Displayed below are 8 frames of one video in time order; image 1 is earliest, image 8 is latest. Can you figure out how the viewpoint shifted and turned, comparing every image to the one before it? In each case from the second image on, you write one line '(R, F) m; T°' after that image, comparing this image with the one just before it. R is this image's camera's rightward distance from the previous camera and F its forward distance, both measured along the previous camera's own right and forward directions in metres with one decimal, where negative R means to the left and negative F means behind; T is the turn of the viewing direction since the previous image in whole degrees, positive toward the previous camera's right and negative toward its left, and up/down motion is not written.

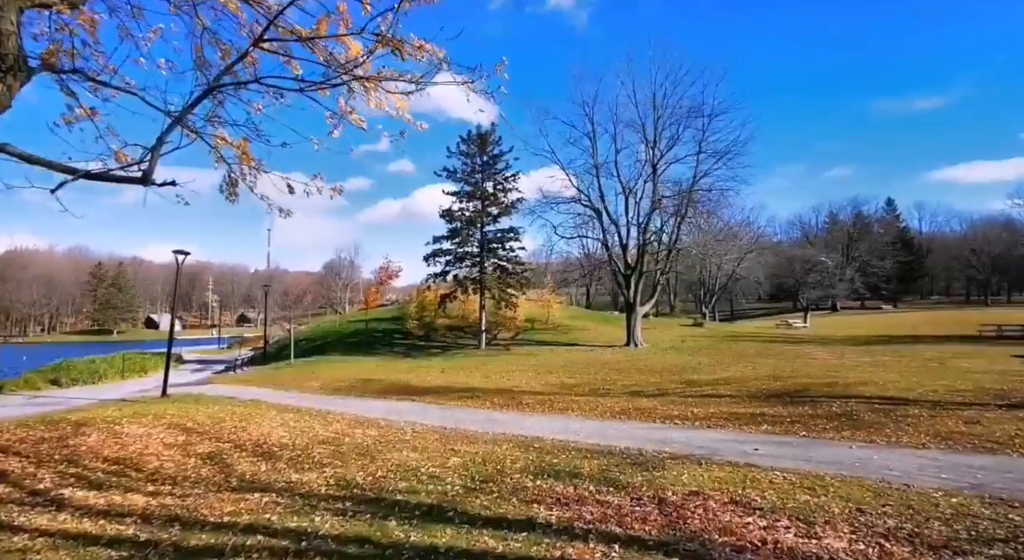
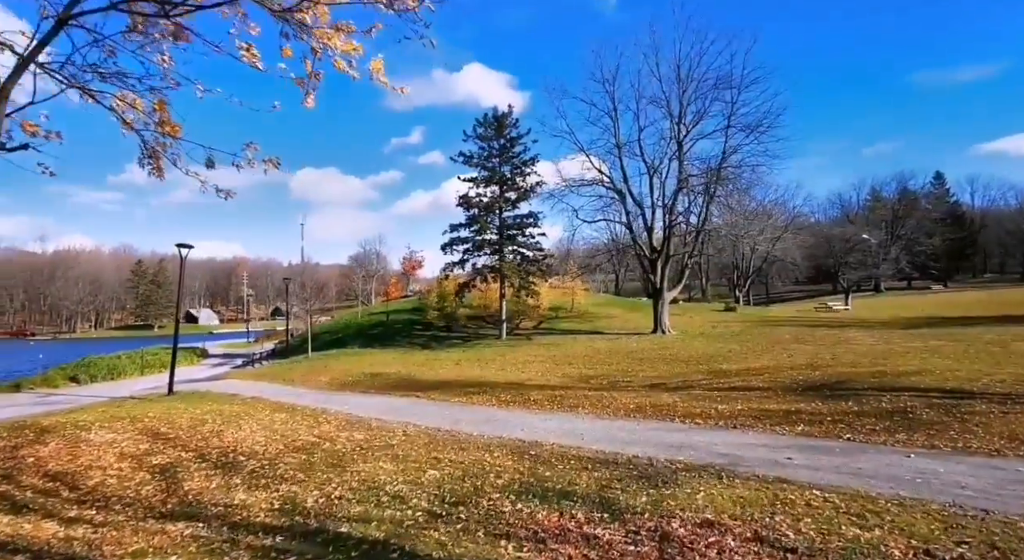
(+0.6, +1.3) m; -3°
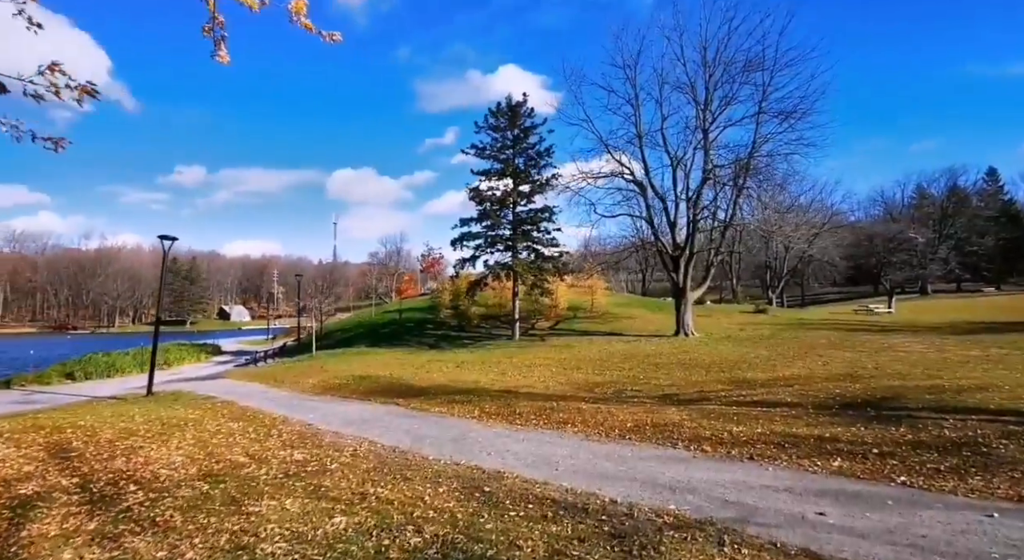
(+1.0, +2.0) m; -3°
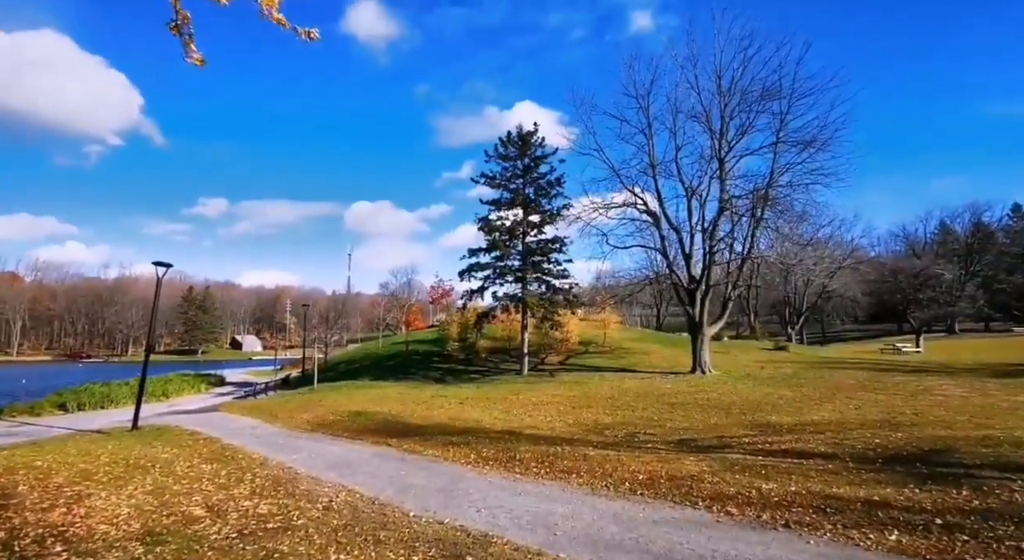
(+0.2, +1.0) m; -1°
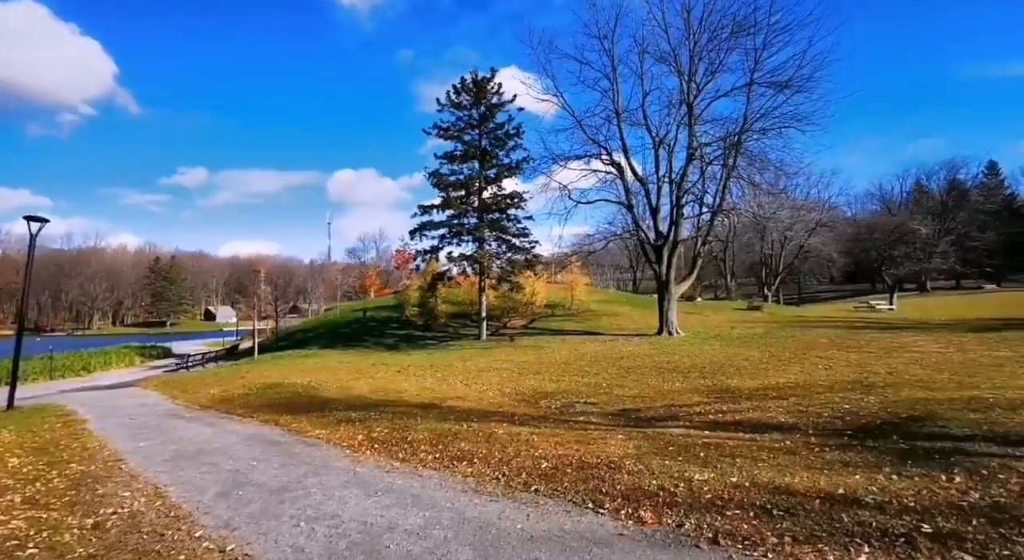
(+1.5, +2.2) m; +2°
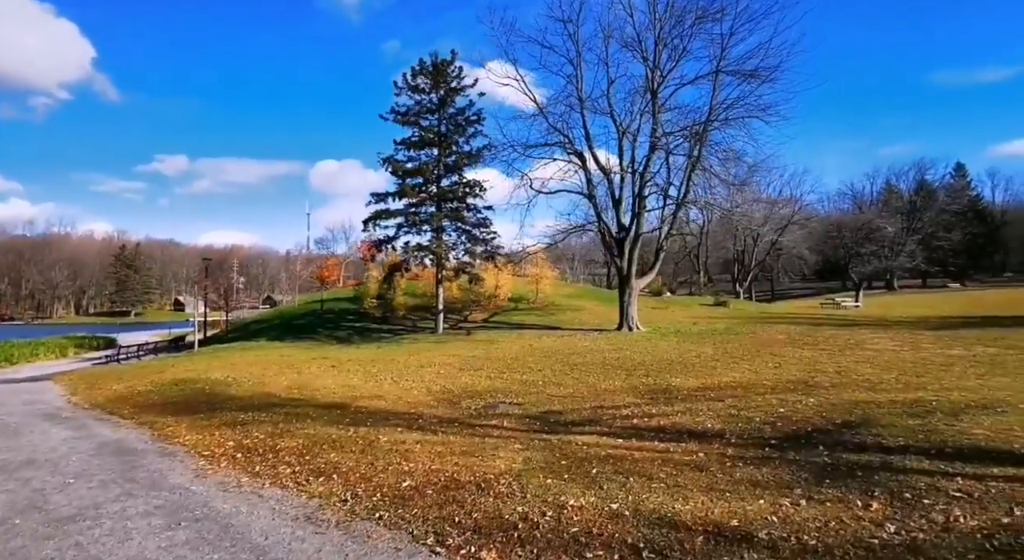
(+1.2, +1.1) m; +2°
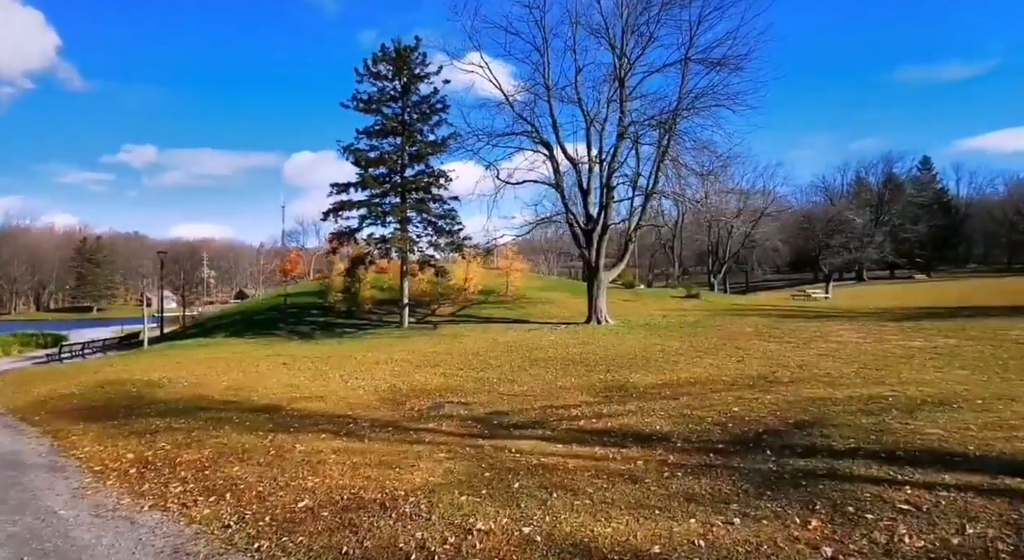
(+0.6, +0.6) m; +2°
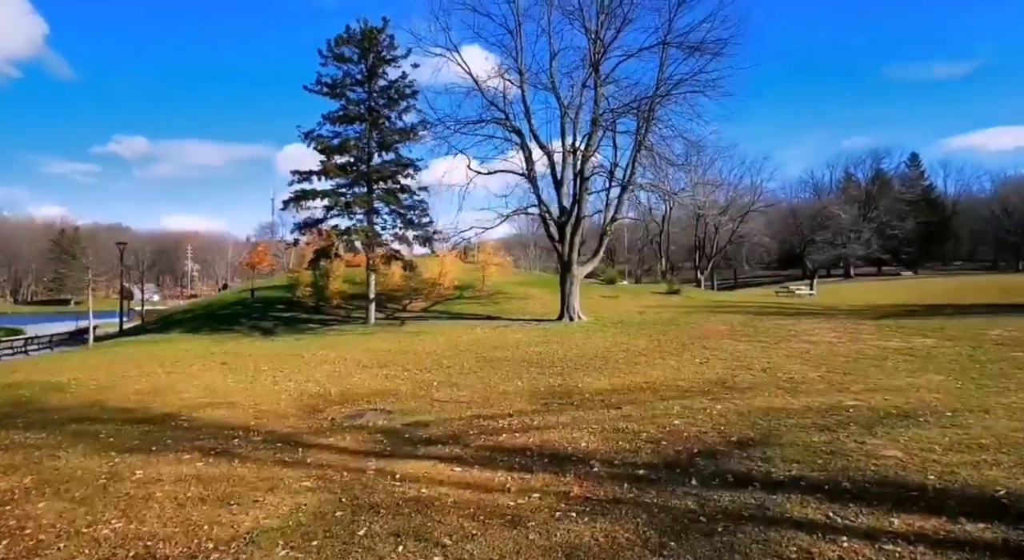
(+1.1, +1.1) m; +1°
